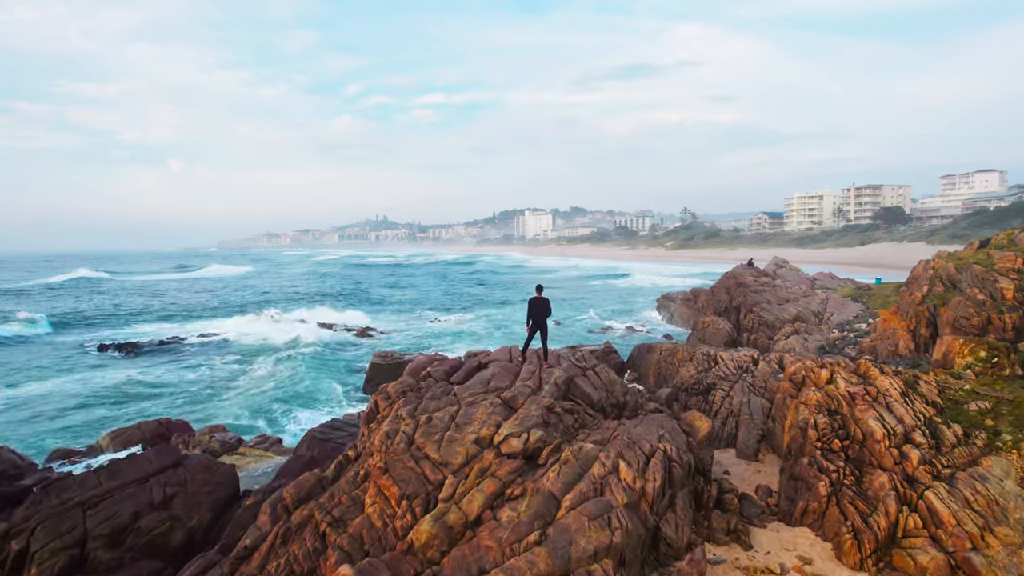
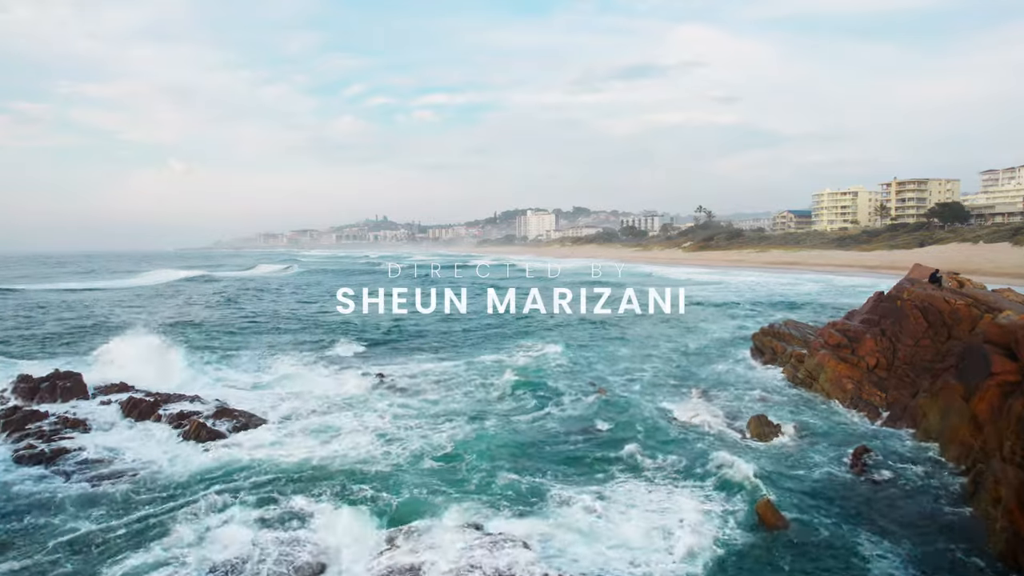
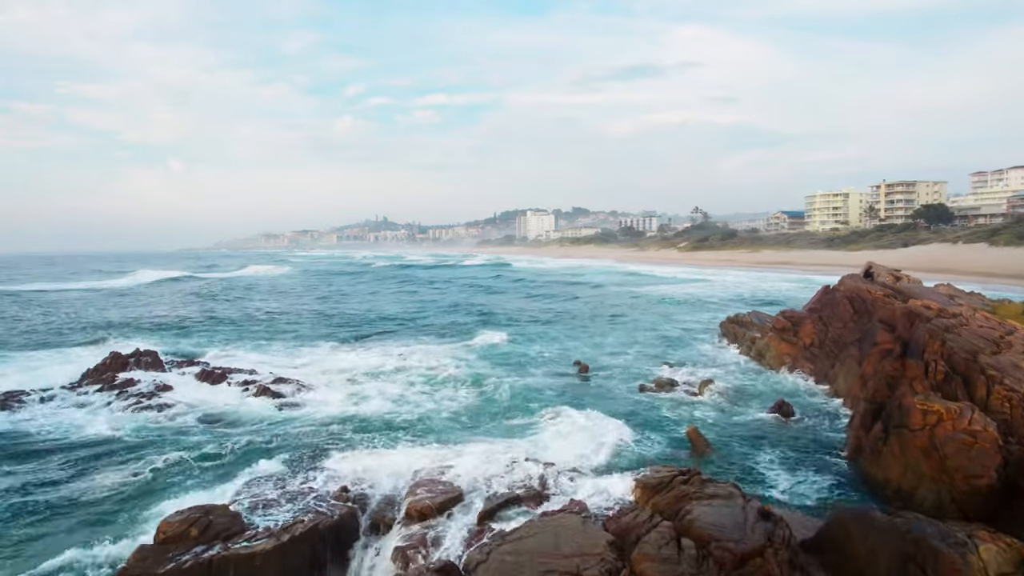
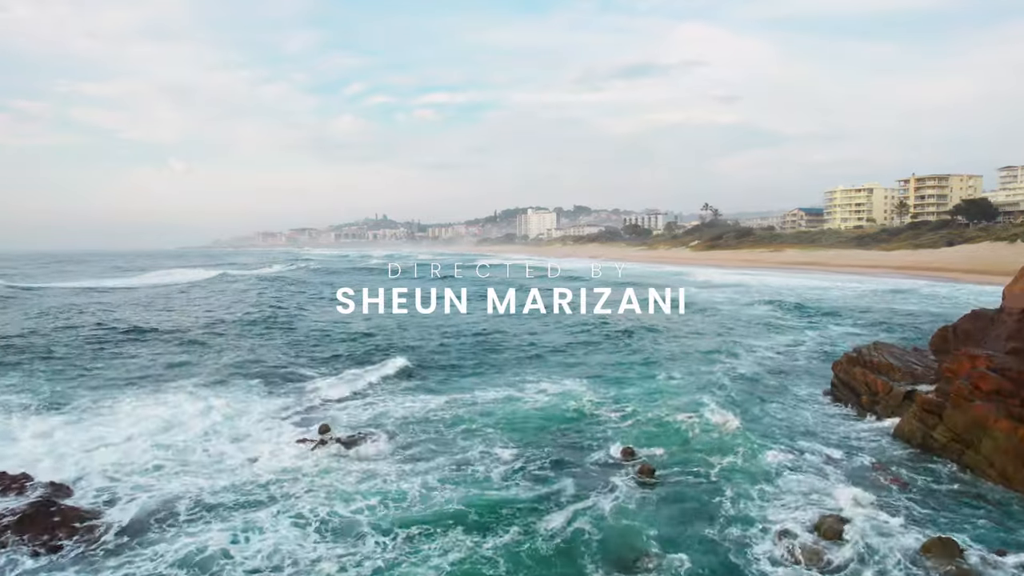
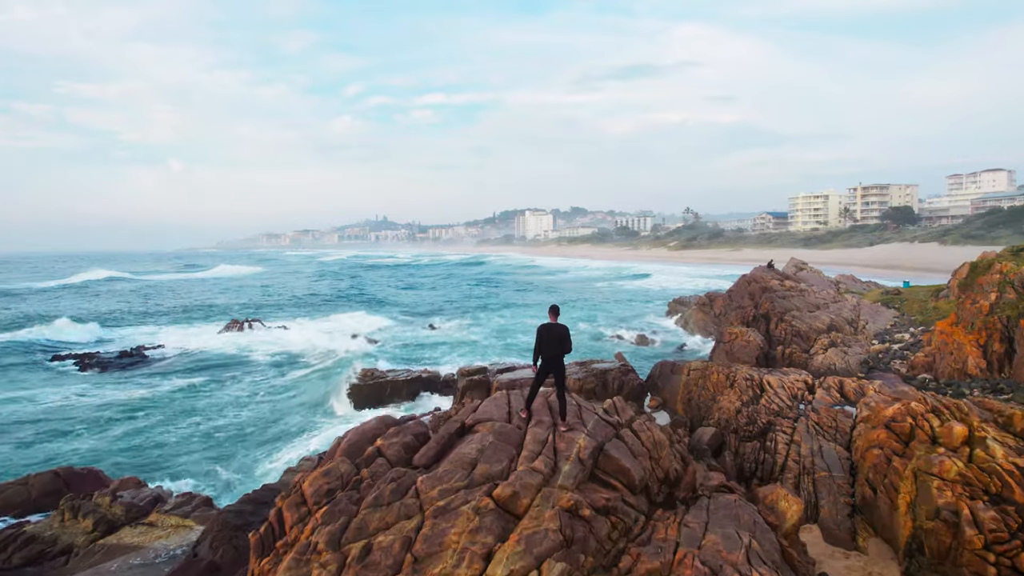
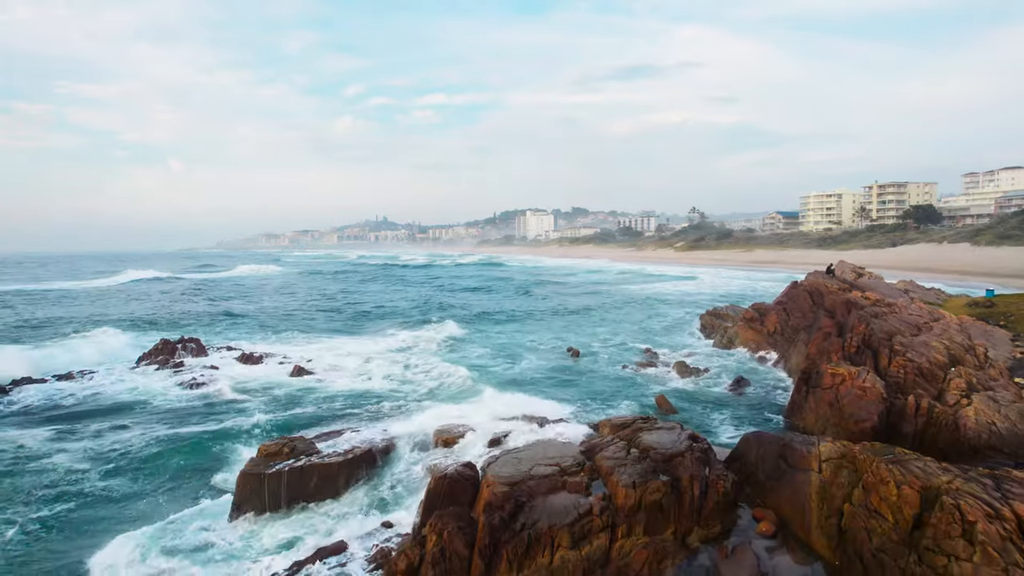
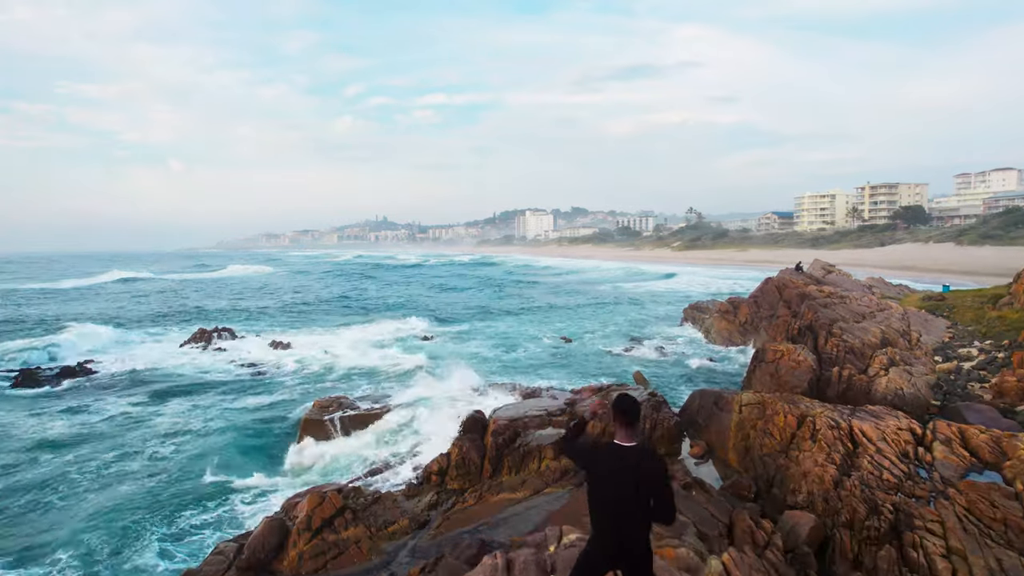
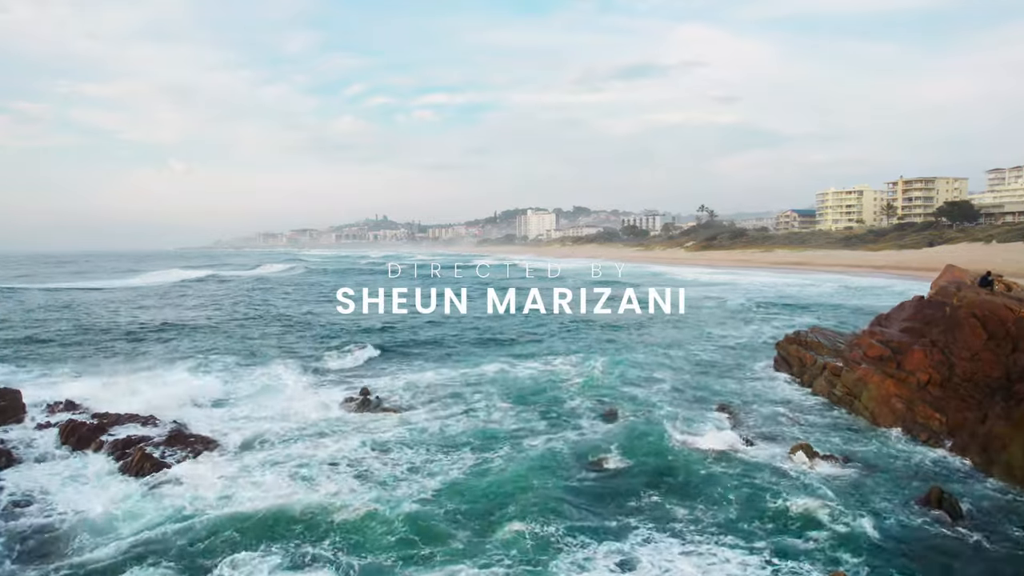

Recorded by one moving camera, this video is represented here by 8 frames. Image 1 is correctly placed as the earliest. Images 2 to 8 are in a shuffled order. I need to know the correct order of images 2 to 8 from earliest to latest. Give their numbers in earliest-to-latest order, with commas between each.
5, 7, 6, 3, 2, 8, 4
